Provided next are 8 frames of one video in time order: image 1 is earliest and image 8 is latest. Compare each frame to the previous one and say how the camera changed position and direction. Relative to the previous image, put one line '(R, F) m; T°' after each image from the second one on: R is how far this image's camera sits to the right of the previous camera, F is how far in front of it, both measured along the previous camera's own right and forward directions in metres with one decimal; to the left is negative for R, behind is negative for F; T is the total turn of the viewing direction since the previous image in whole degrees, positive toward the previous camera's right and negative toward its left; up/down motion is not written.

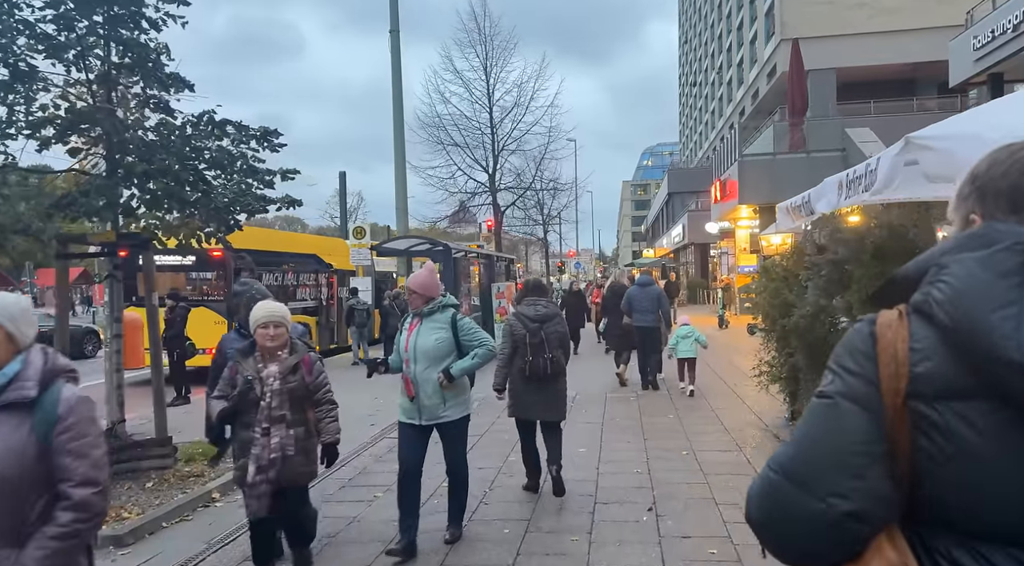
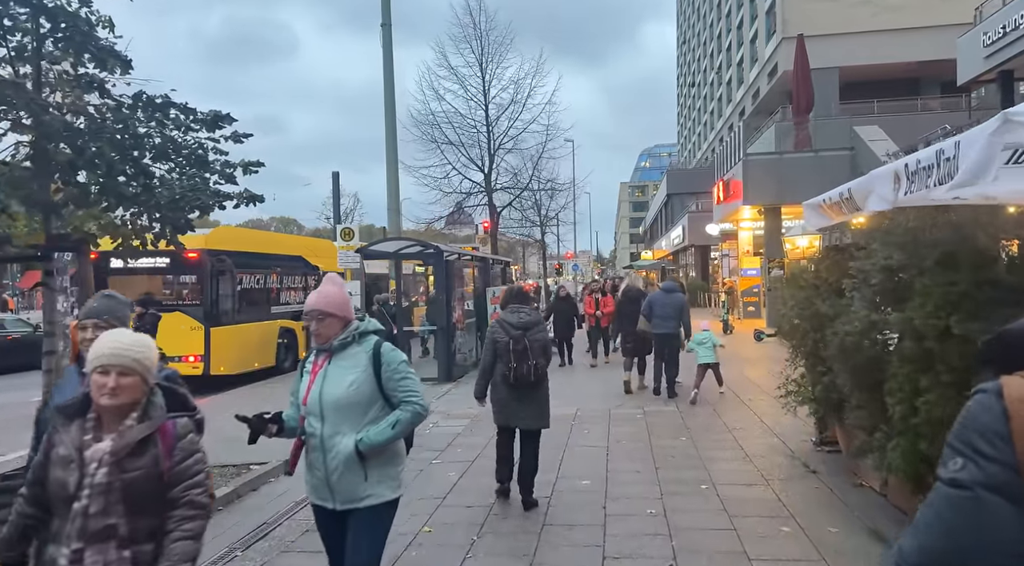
(0.0, +0.9) m; 0°
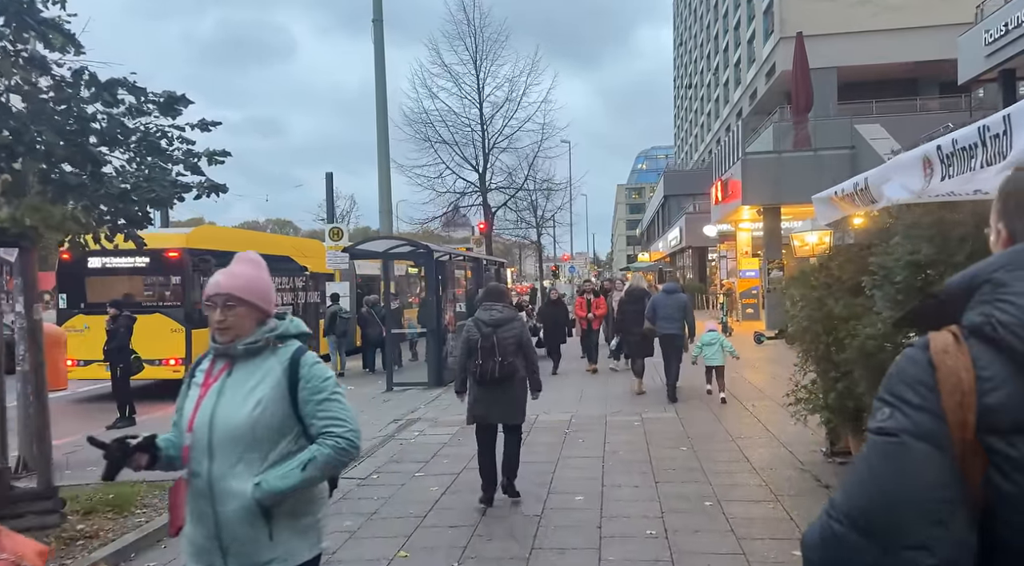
(+0.1, +0.5) m; 0°
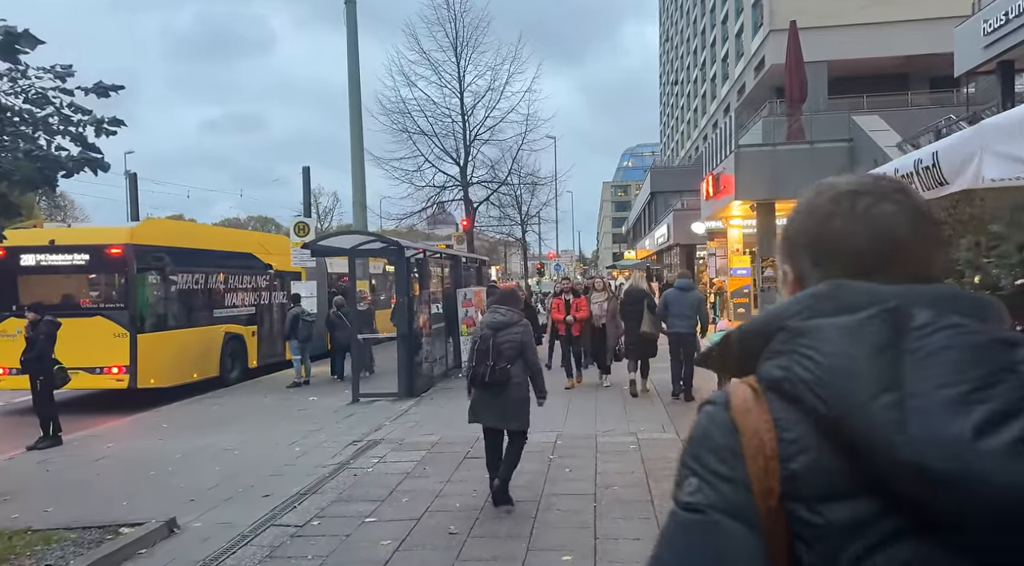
(+0.1, +1.2) m; +1°
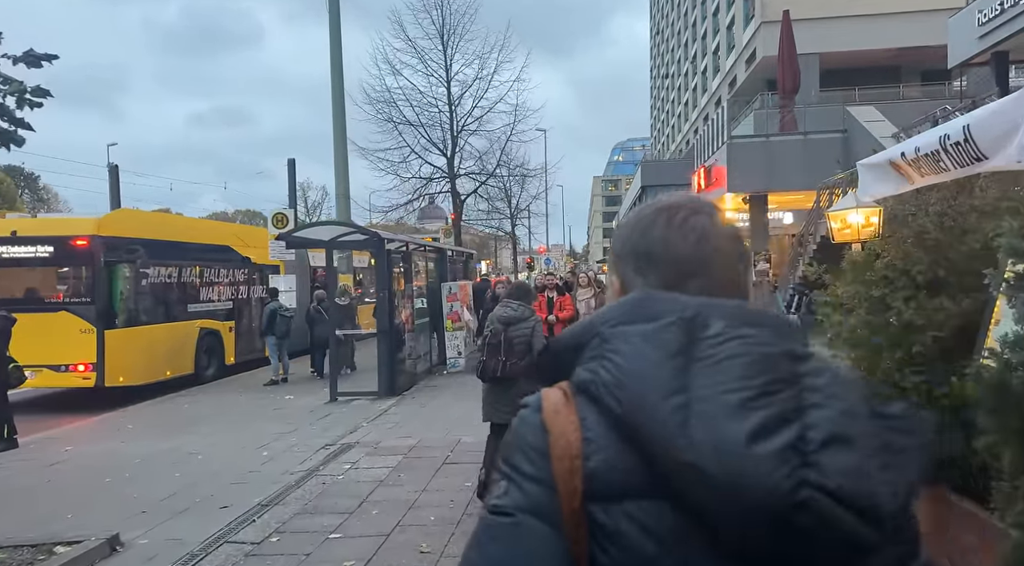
(+0.1, +0.5) m; +1°
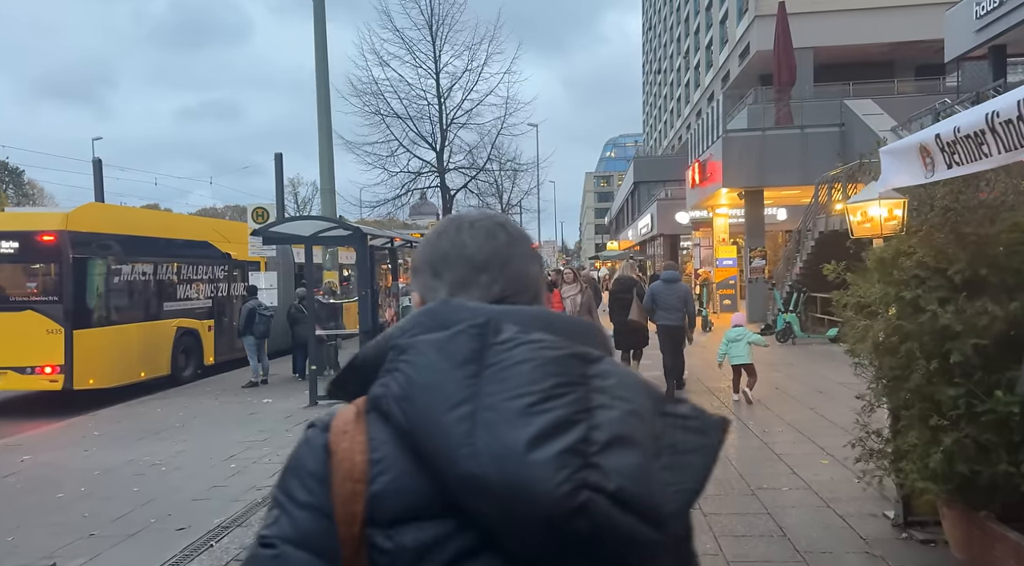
(0.0, +0.5) m; +1°
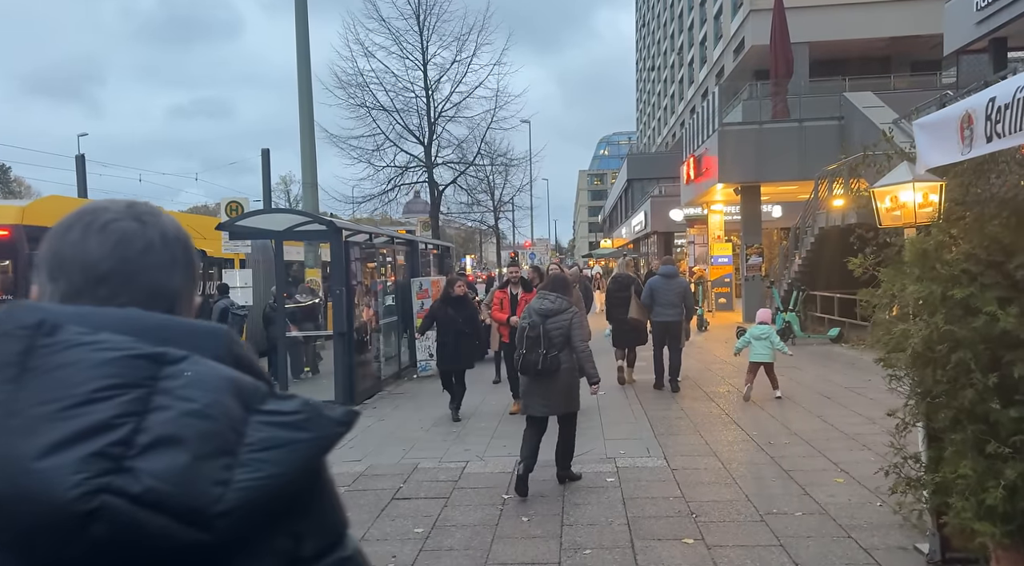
(+0.1, +0.7) m; 0°
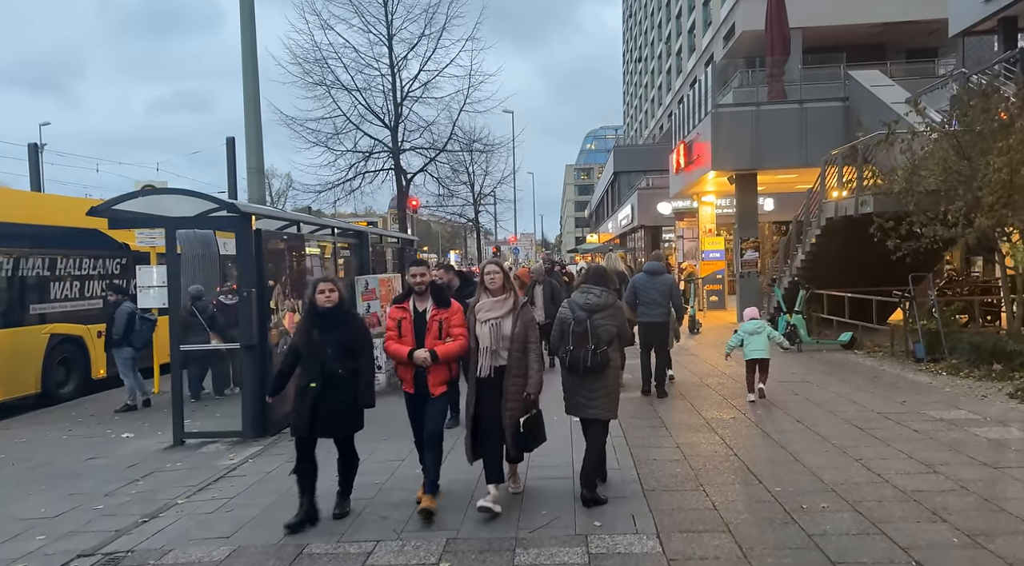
(+0.4, +2.0) m; +1°
